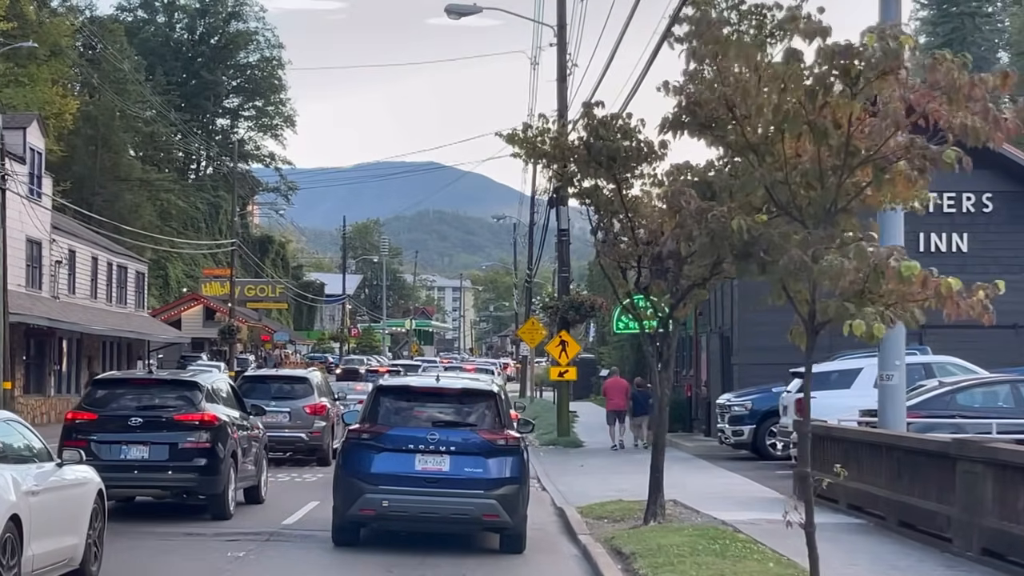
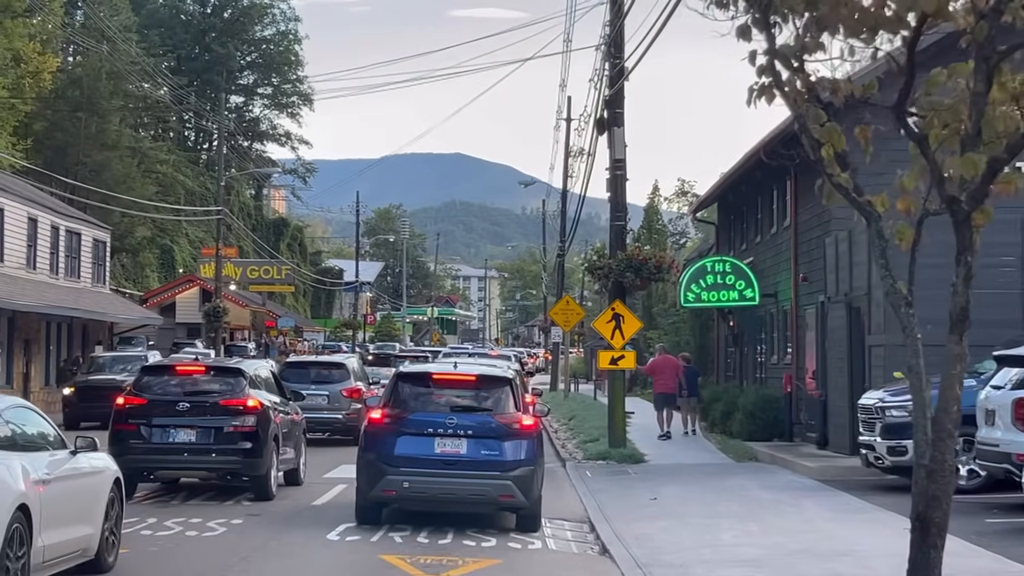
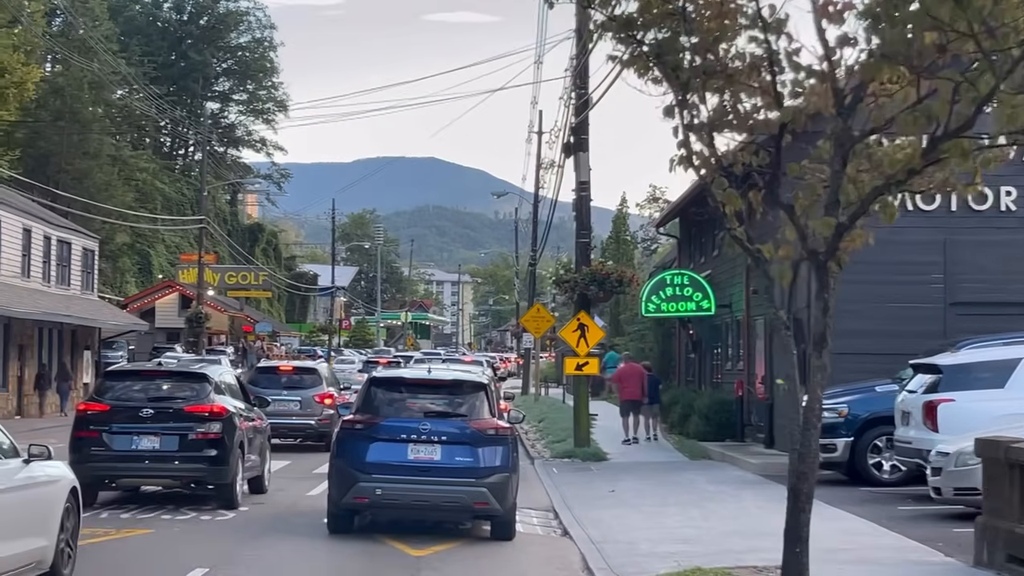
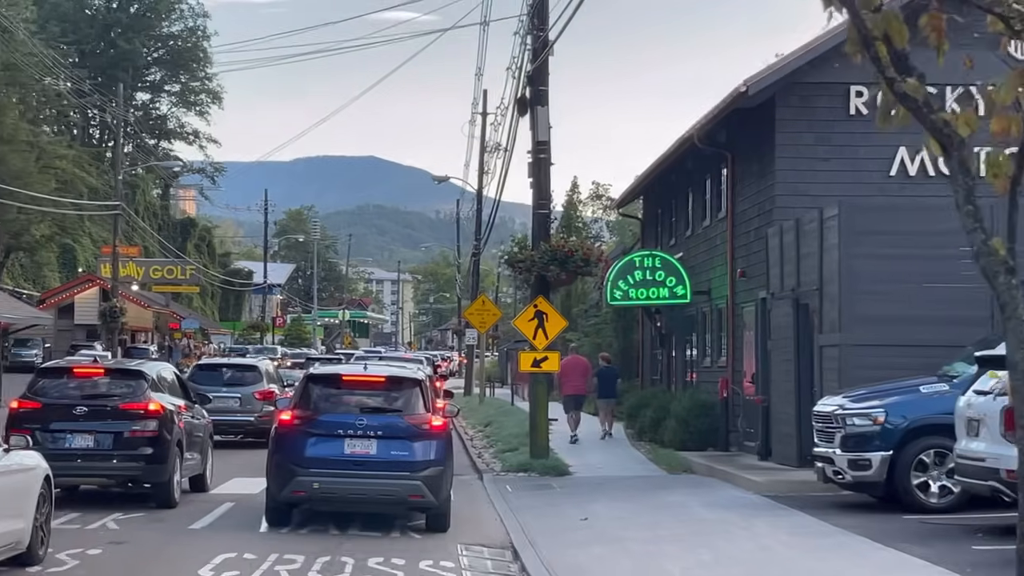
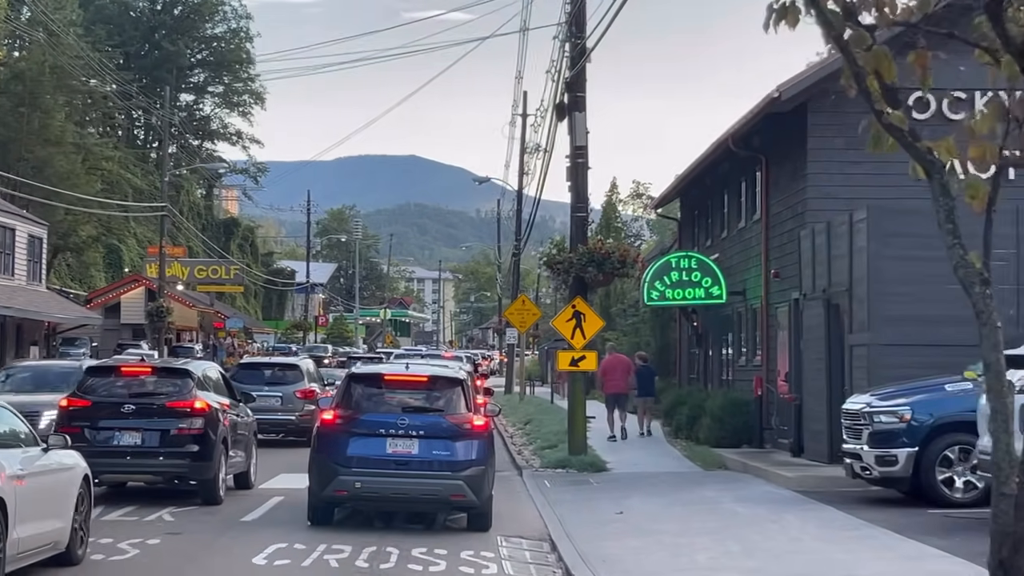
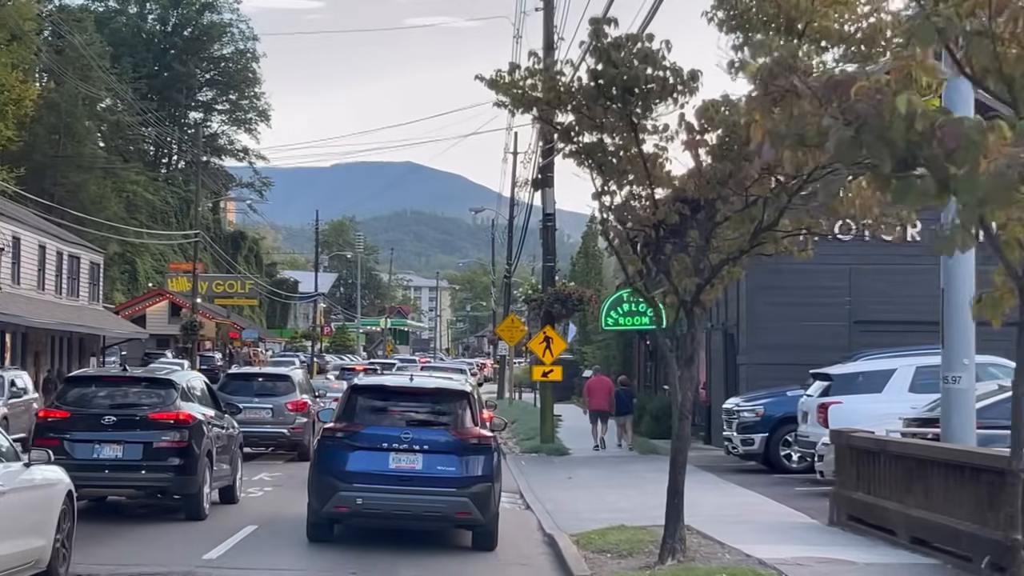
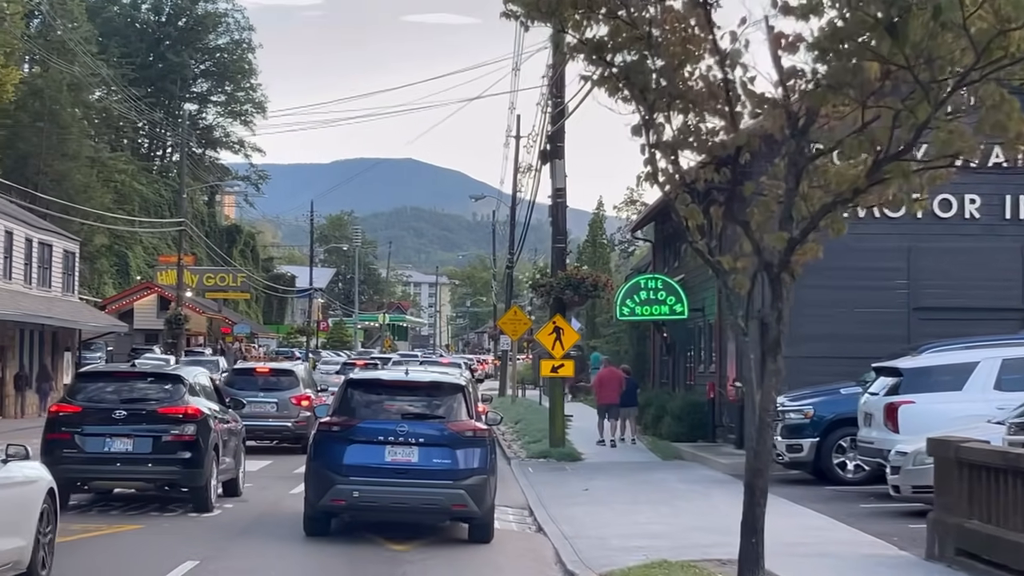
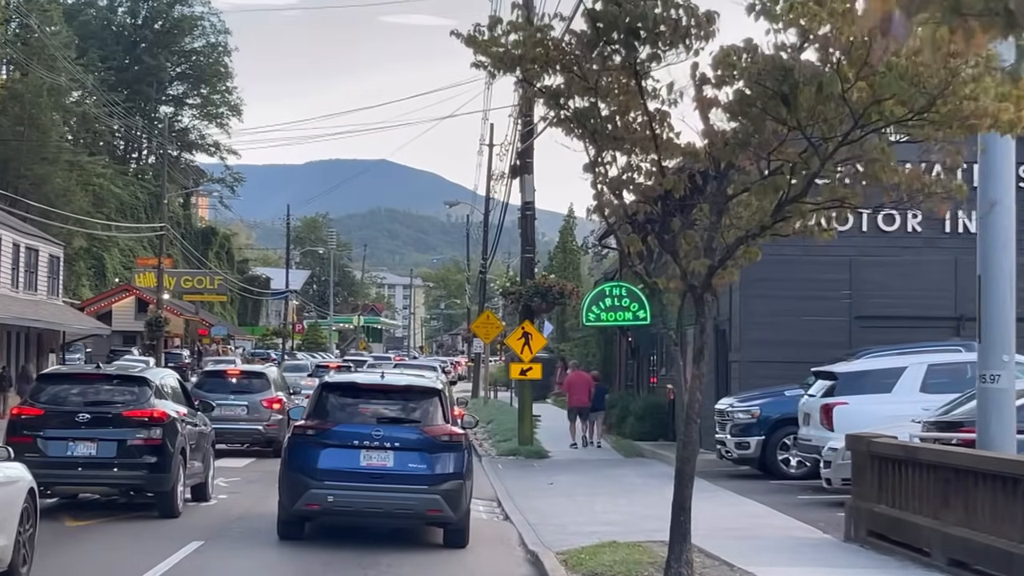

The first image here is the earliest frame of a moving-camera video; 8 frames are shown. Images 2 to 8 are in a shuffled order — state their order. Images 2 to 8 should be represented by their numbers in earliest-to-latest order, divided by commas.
6, 8, 7, 3, 2, 5, 4
